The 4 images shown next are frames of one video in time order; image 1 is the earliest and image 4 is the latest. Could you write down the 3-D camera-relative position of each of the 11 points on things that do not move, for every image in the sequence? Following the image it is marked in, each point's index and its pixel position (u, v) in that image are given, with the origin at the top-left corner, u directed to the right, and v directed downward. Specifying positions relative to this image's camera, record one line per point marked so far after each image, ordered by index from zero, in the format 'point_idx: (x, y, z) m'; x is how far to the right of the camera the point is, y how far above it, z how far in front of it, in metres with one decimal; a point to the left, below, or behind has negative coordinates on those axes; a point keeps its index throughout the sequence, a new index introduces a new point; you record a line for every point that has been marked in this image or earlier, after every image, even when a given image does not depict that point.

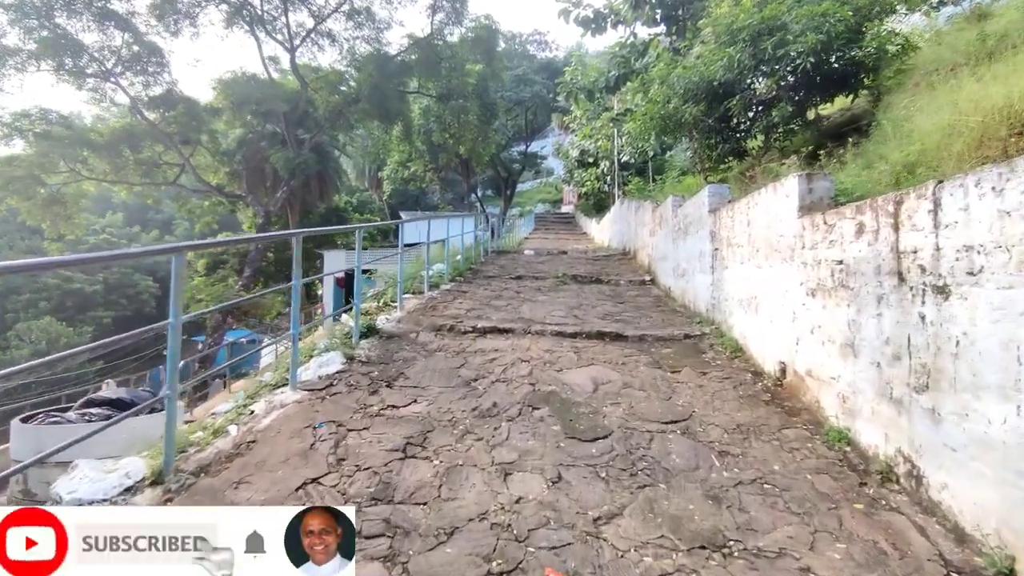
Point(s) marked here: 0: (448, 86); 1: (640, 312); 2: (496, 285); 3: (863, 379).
0: (-1.8, +5.7, +14.0) m
1: (+1.2, -0.2, +4.8) m
2: (-0.2, 0.0, +6.2) m
3: (+1.3, -0.3, +1.9) m
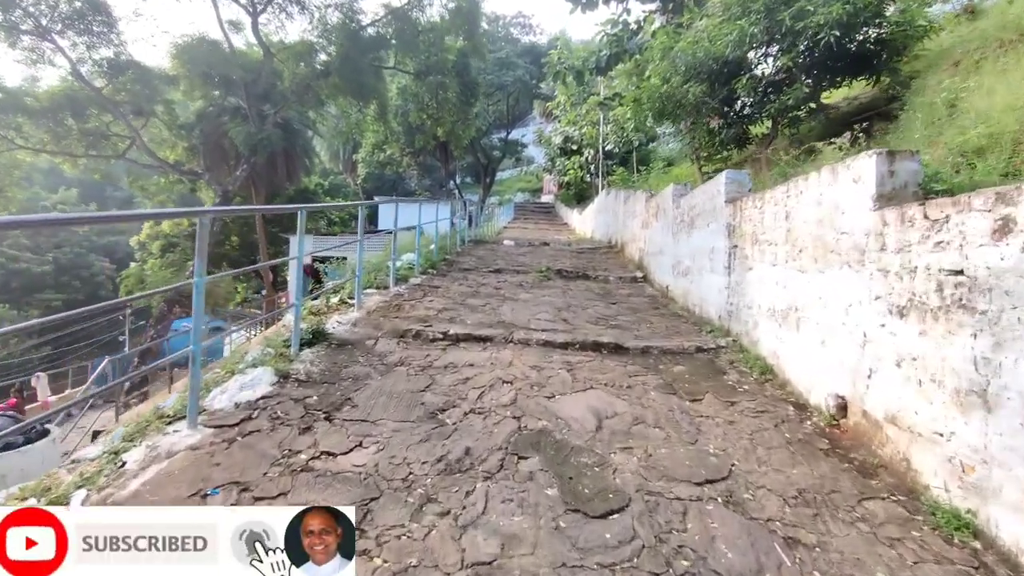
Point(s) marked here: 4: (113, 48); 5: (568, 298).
0: (-2.3, +5.9, +13.1) m
1: (+1.1, -0.2, +4.2) m
2: (-0.4, +0.1, +5.5) m
3: (+1.3, -0.4, +1.3) m
4: (-8.9, +5.4, +11.2) m
5: (+0.5, -0.1, +4.8) m
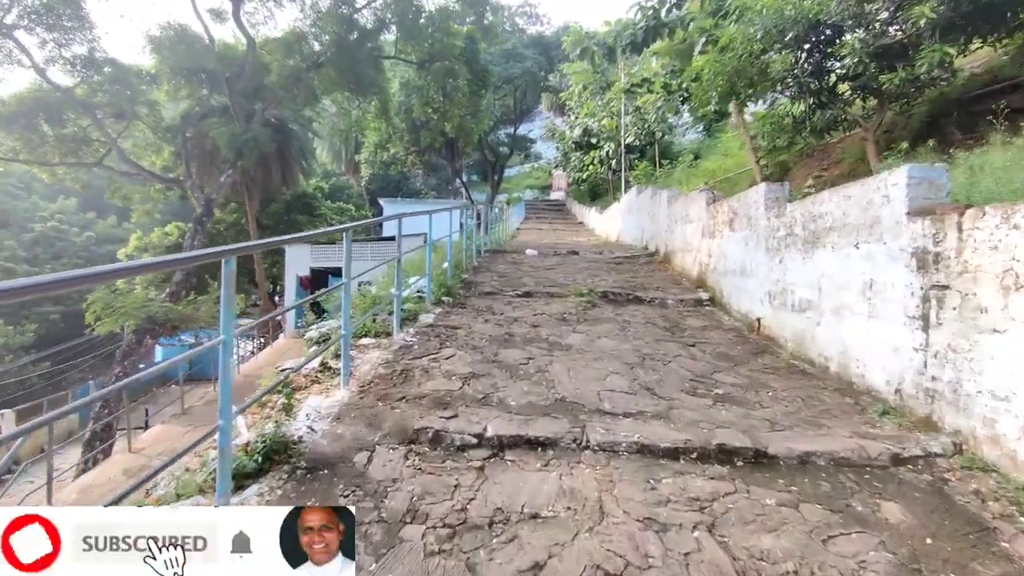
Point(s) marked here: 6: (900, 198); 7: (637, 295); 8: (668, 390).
0: (-2.0, +5.6, +11.9) m
1: (+1.4, -0.5, +3.0) m
2: (-0.1, -0.2, +4.3) m
3: (+1.6, -0.7, +0.1) m
4: (-8.6, +4.9, +10.0) m
5: (+0.9, -0.4, +3.6) m
6: (+1.8, +0.4, +2.3) m
7: (+1.3, -0.1, +5.1) m
8: (+0.8, -0.5, +2.7) m
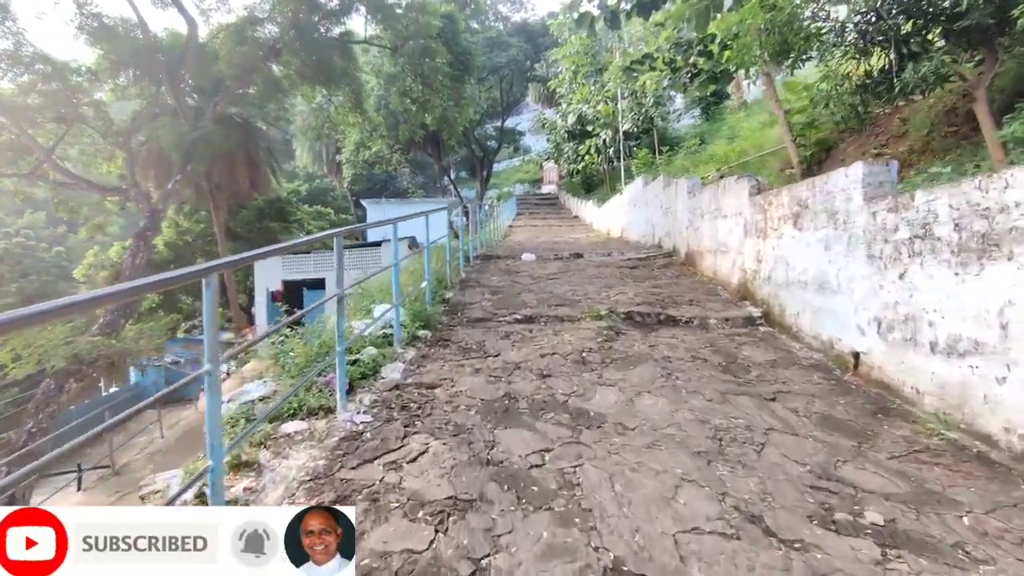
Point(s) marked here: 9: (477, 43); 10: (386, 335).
0: (-2.3, +5.4, +10.7) m
1: (+1.4, -0.7, +1.8) m
2: (-0.1, -0.4, +3.2) m
3: (+1.6, -0.9, -1.0) m
4: (-8.9, +4.4, +8.8) m
5: (+0.9, -0.5, +2.4) m
6: (+1.8, +0.3, +1.2) m
7: (+1.3, -0.2, +4.0) m
8: (+0.9, -0.7, +1.5) m
9: (-1.3, +9.3, +18.8) m
10: (-0.8, -0.3, +3.3) m
